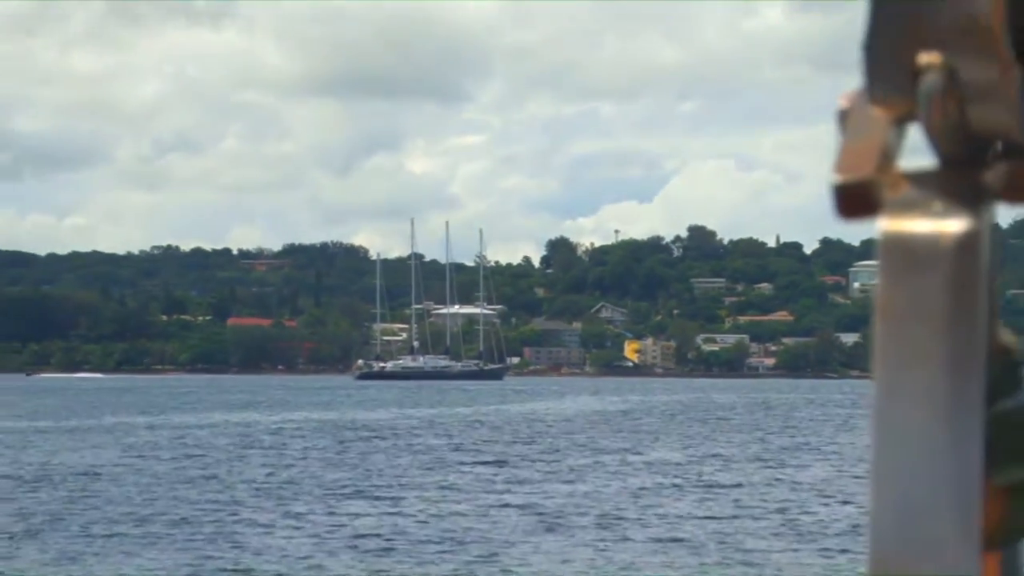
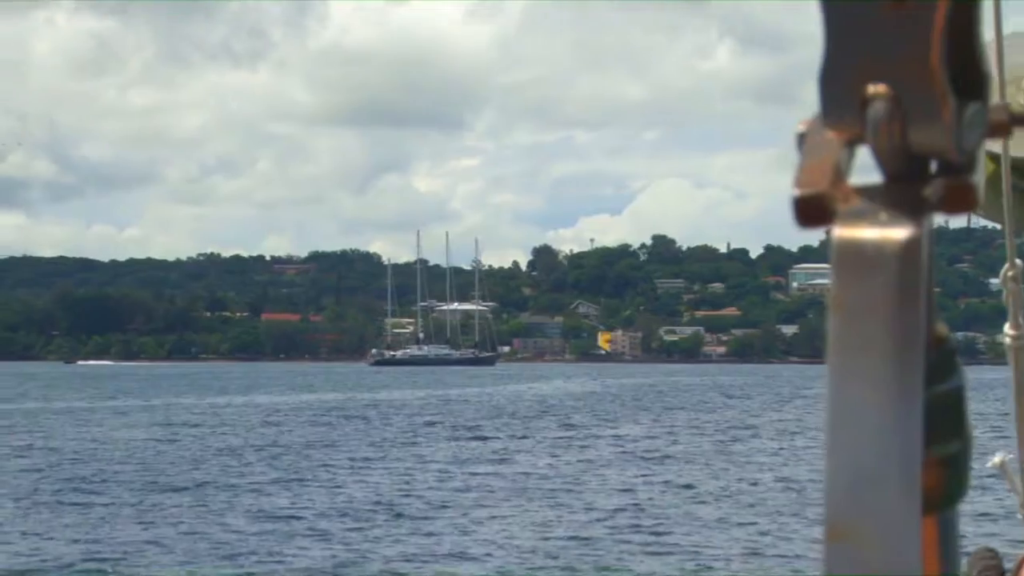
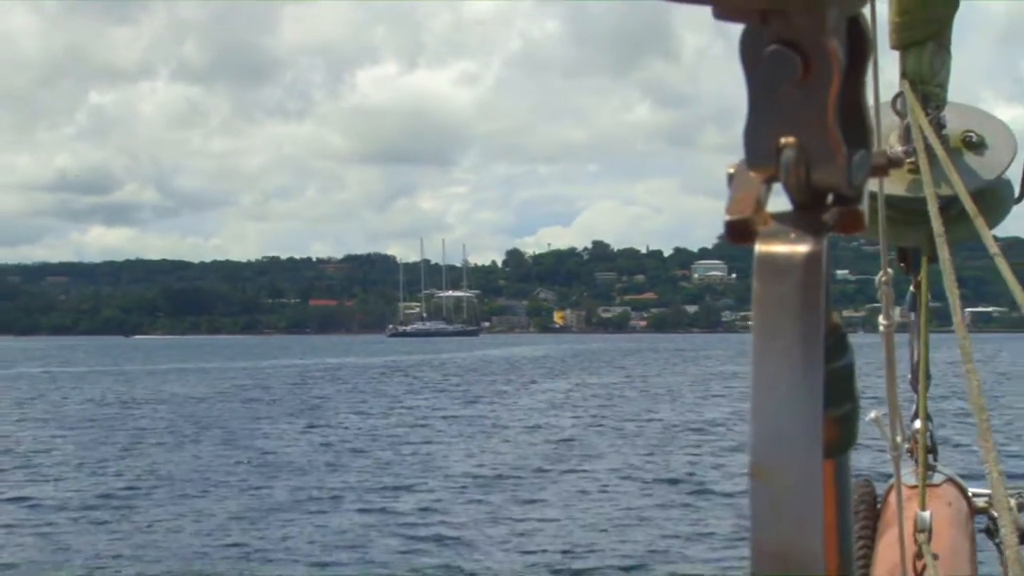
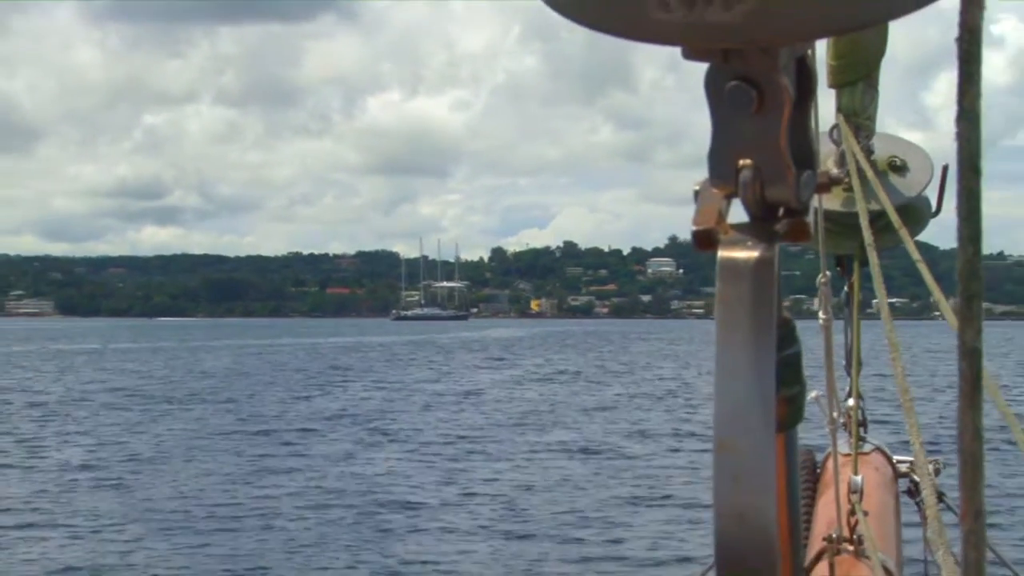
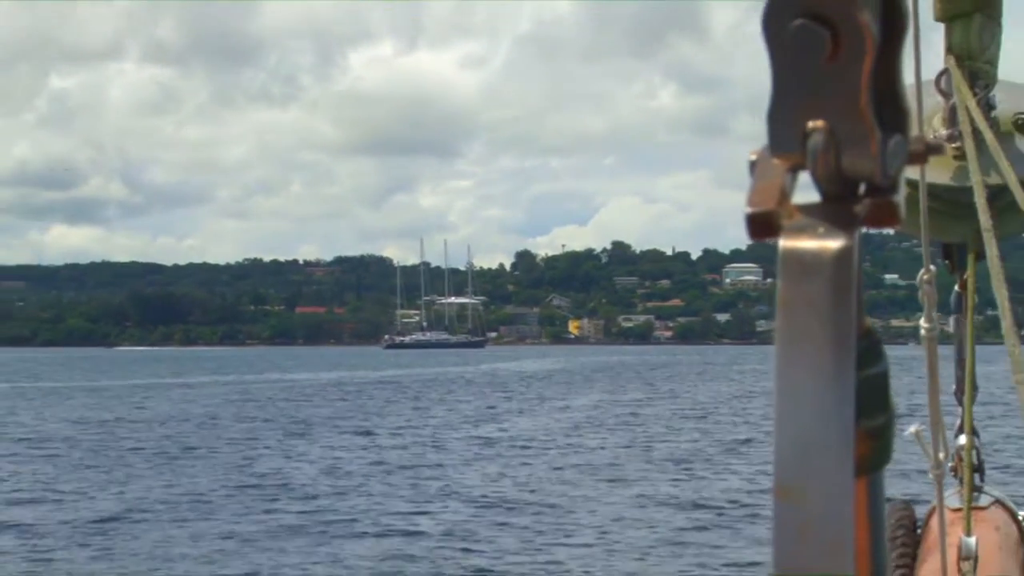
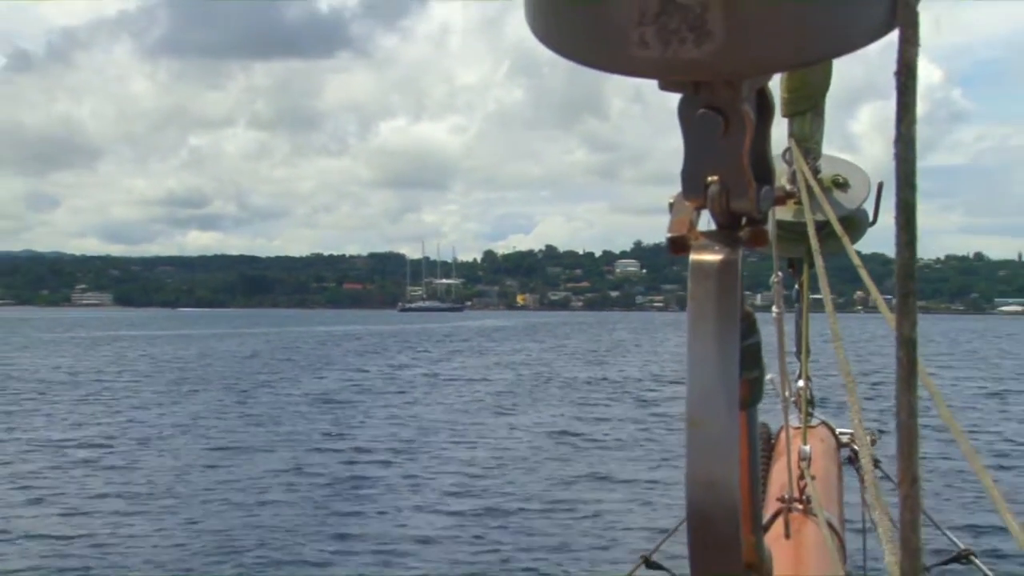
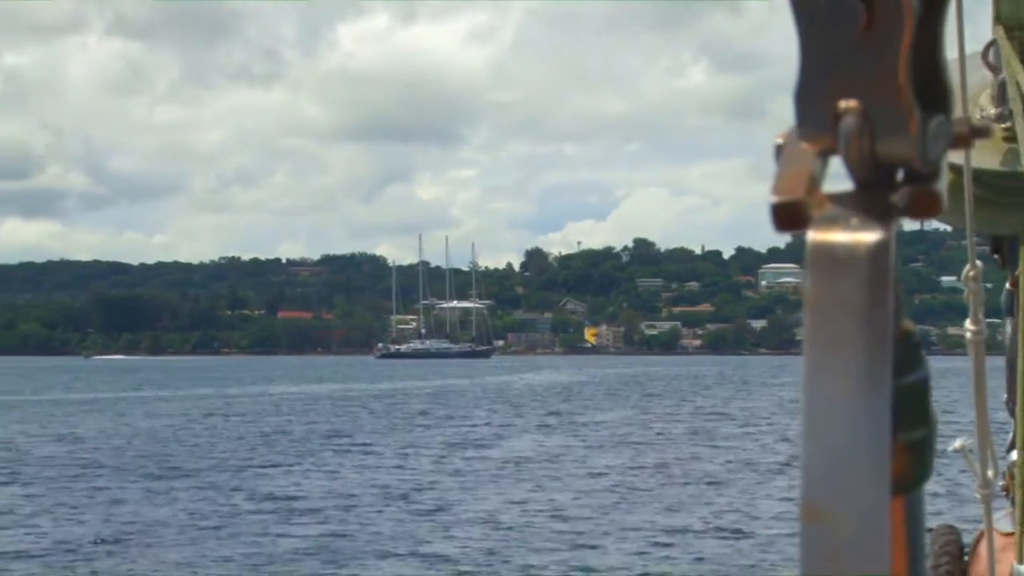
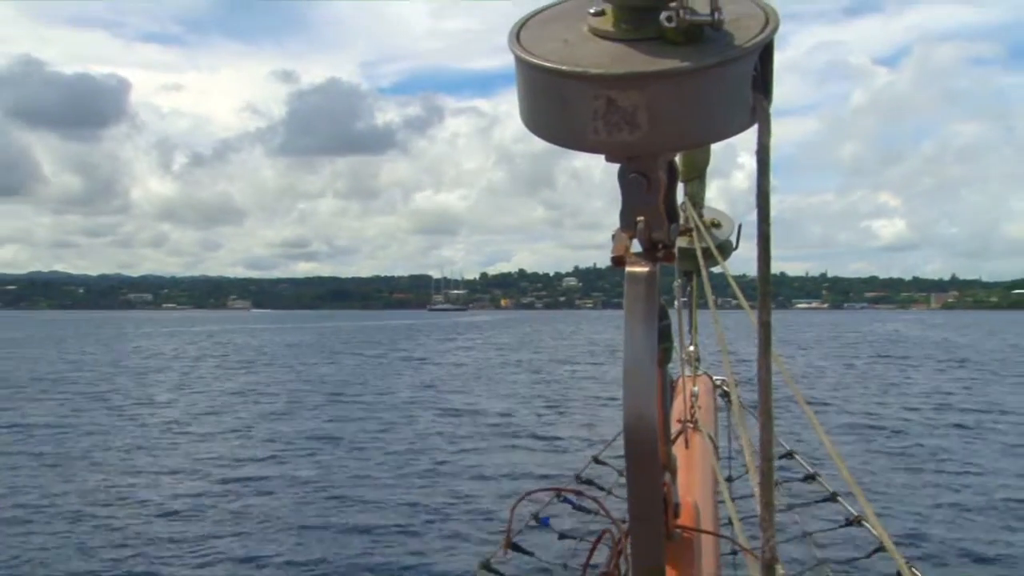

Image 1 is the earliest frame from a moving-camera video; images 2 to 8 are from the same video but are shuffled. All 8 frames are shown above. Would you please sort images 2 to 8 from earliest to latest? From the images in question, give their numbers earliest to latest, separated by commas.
2, 7, 5, 3, 4, 6, 8
